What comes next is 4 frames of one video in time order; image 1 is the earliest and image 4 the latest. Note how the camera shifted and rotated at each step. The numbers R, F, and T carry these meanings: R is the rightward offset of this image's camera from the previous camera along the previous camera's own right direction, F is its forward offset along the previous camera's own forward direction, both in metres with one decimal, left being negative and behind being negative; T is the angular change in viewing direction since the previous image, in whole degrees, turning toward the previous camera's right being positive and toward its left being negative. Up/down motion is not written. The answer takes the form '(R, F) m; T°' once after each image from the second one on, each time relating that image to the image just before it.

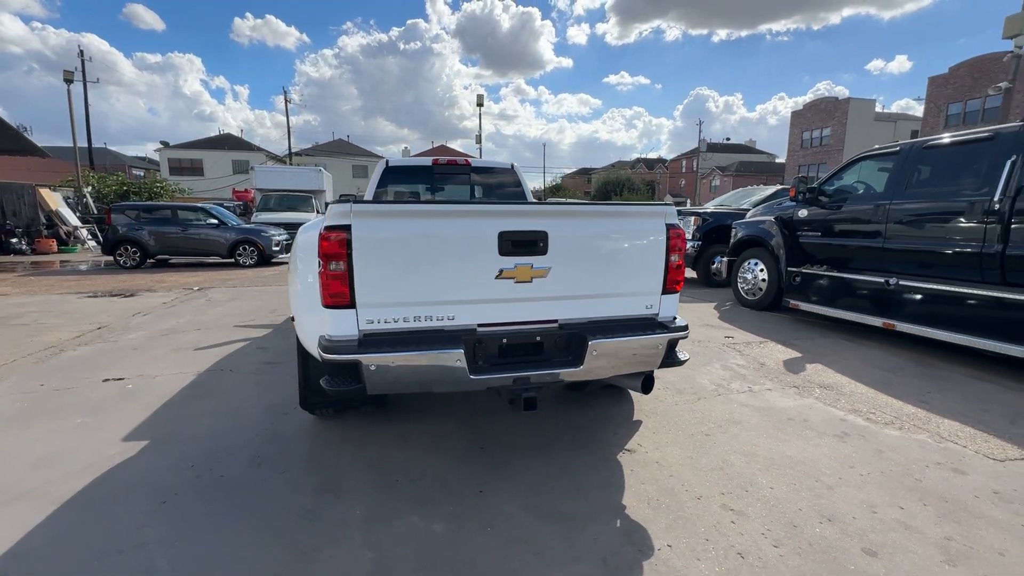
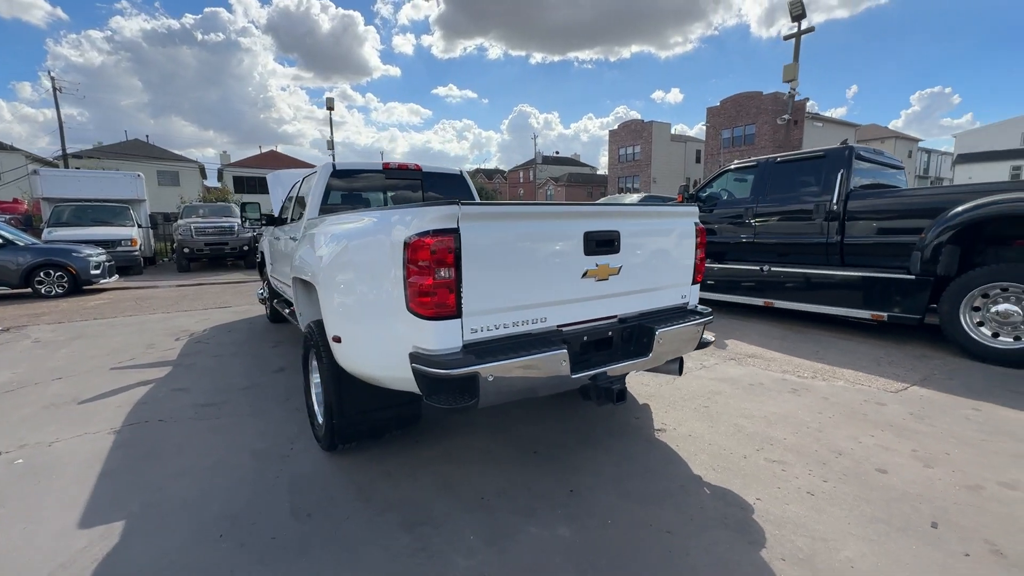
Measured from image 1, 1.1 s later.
(-1.4, +0.2) m; +19°
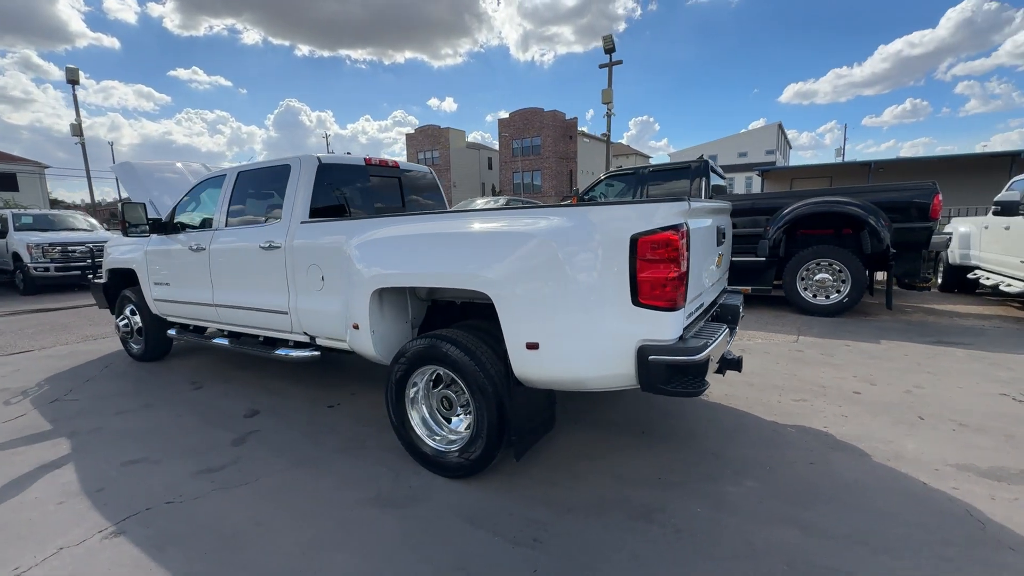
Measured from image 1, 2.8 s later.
(-2.2, +0.5) m; +25°
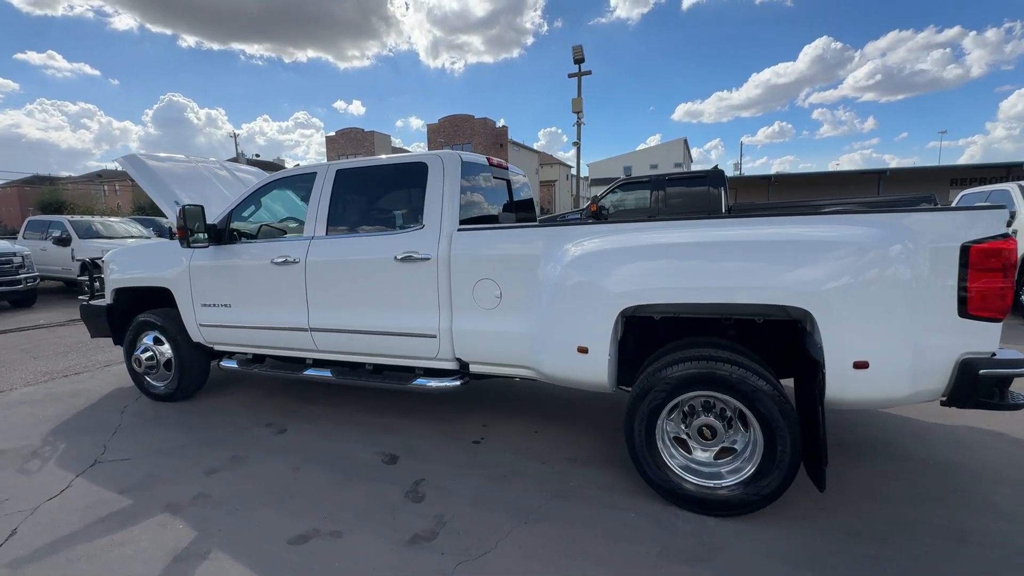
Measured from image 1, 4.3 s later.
(-2.0, +0.6) m; +10°
